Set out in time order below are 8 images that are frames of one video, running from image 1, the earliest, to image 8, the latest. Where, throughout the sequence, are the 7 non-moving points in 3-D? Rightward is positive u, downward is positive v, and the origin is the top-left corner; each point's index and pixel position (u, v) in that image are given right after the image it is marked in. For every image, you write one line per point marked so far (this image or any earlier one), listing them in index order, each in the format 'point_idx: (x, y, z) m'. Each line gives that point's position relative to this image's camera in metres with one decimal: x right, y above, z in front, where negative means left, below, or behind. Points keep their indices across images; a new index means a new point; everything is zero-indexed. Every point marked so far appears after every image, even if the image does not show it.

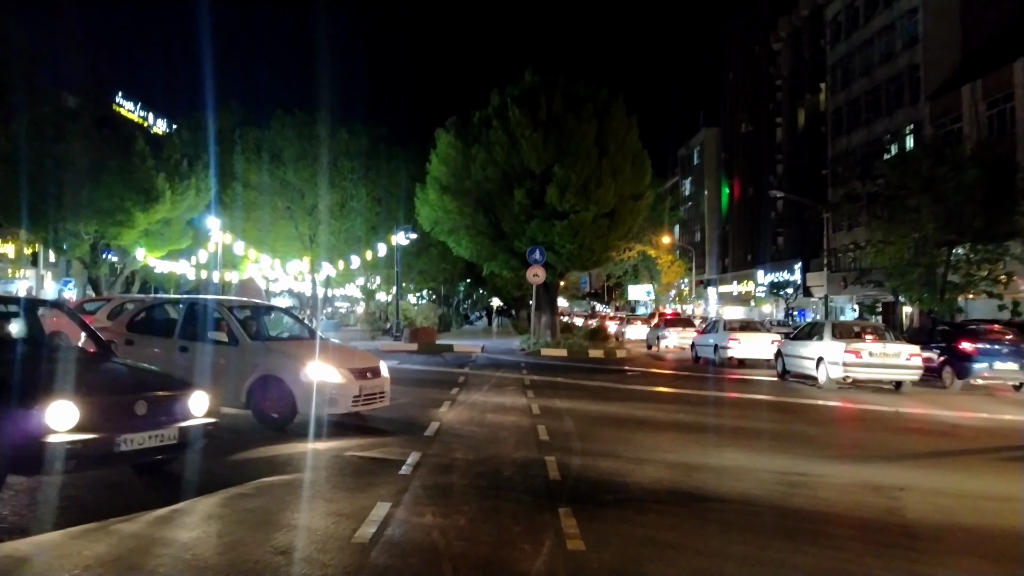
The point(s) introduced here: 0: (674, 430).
0: (+2.1, -1.9, +12.7) m
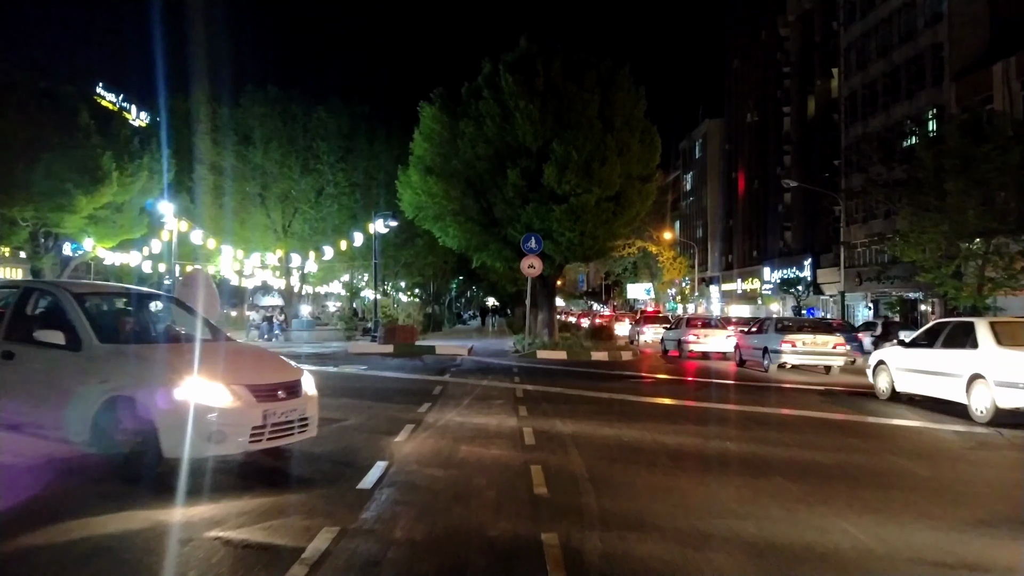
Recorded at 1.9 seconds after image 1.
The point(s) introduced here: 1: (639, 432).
0: (+2.0, -1.7, +8.9) m
1: (+1.5, -1.7, +11.3) m
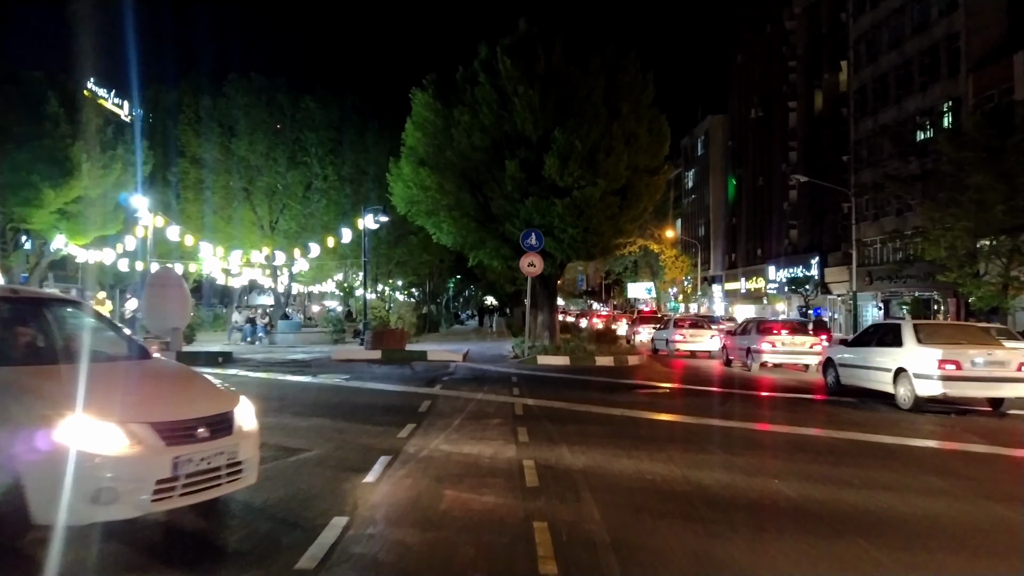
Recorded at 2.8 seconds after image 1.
0: (+2.0, -1.7, +6.9) m
1: (+1.5, -1.7, +9.3) m
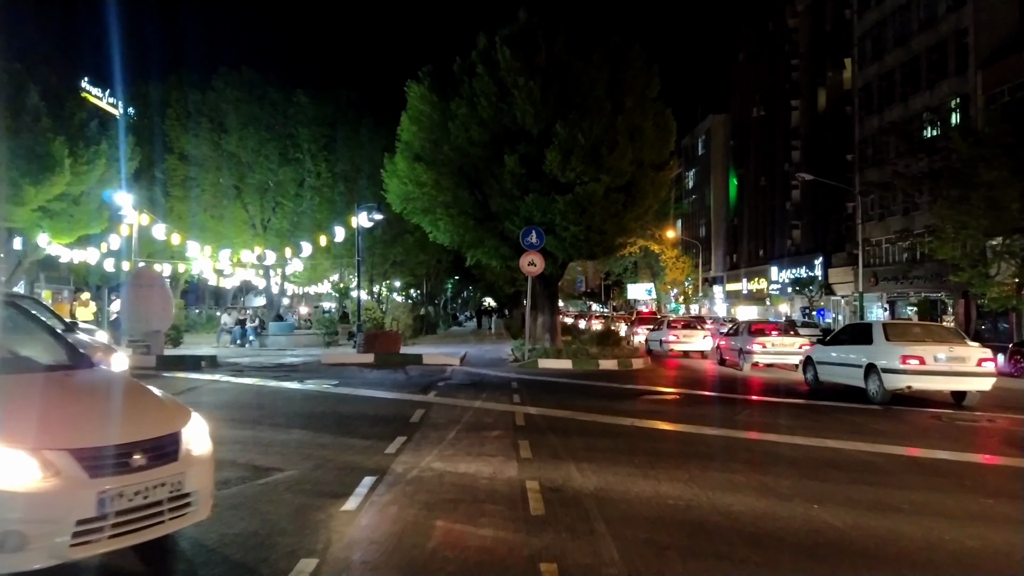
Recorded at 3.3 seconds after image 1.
0: (+2.0, -1.7, +5.8) m
1: (+1.5, -1.7, +8.2) m
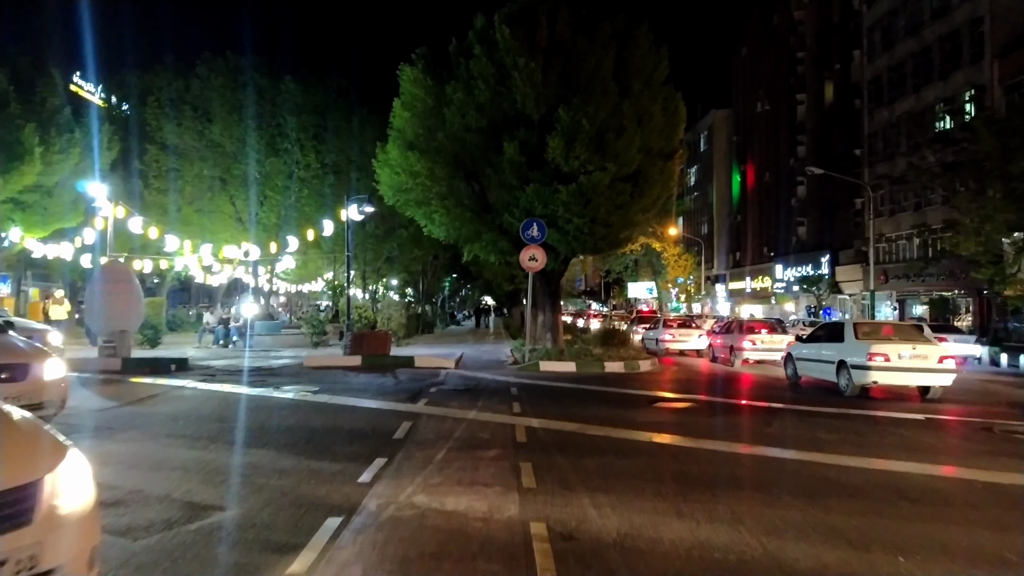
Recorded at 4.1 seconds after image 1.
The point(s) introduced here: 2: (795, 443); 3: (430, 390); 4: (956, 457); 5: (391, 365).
0: (+2.0, -1.6, +4.2) m
1: (+1.5, -1.7, +6.5) m
2: (+3.4, -1.9, +11.4) m
3: (-1.4, -1.7, +15.7) m
4: (+5.0, -1.9, +10.6) m
5: (-2.5, -1.6, +19.5) m
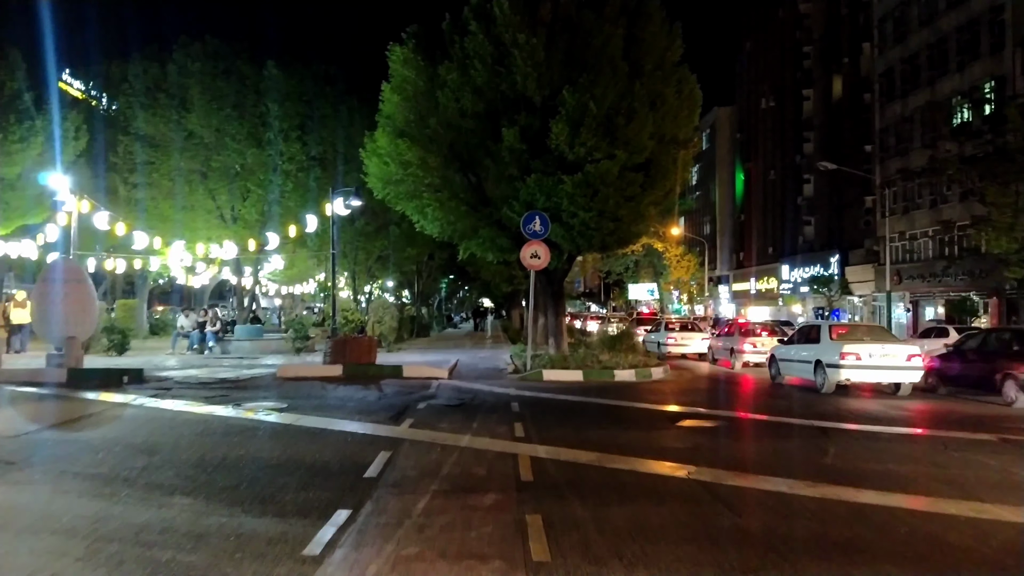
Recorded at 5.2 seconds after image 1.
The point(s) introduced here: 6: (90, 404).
0: (+2.0, -1.6, +2.0) m
1: (+1.5, -1.6, +4.4) m
2: (+3.4, -1.9, +9.2) m
3: (-1.3, -1.7, +13.5) m
4: (+5.0, -1.9, +8.5) m
5: (-2.4, -1.6, +17.3) m
6: (-5.9, -1.6, +13.2) m
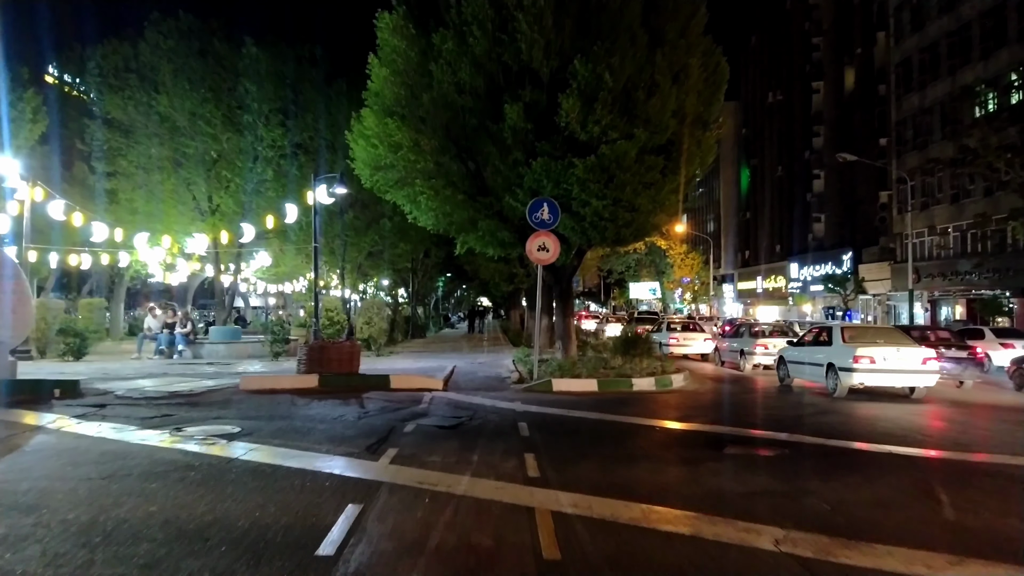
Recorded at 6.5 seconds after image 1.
0: (+2.1, -1.6, -0.5) m
1: (+1.6, -1.6, +1.9) m
2: (+3.5, -1.8, +6.7) m
3: (-1.3, -1.6, +11.0) m
4: (+5.1, -1.9, +6.0) m
5: (-2.4, -1.5, +14.8) m
6: (-5.8, -1.6, +10.7) m
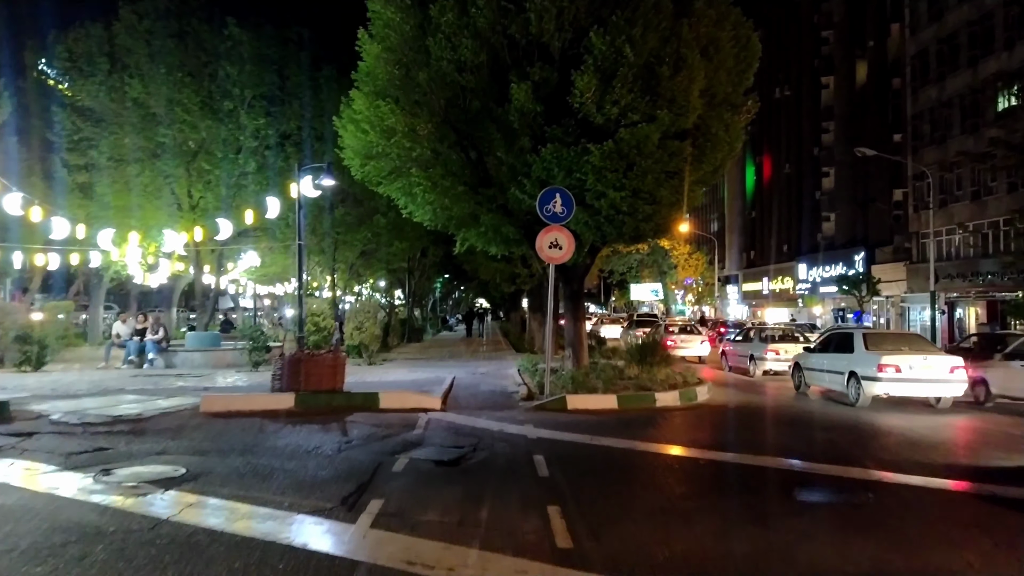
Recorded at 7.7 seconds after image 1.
0: (+2.3, -1.6, -2.7) m
1: (+1.8, -1.6, -0.3) m
2: (+3.7, -1.9, +4.6) m
3: (-1.1, -1.7, +8.9) m
4: (+5.3, -1.9, +3.9) m
5: (-2.2, -1.5, +12.6) m
6: (-5.6, -1.6, +8.6) m
